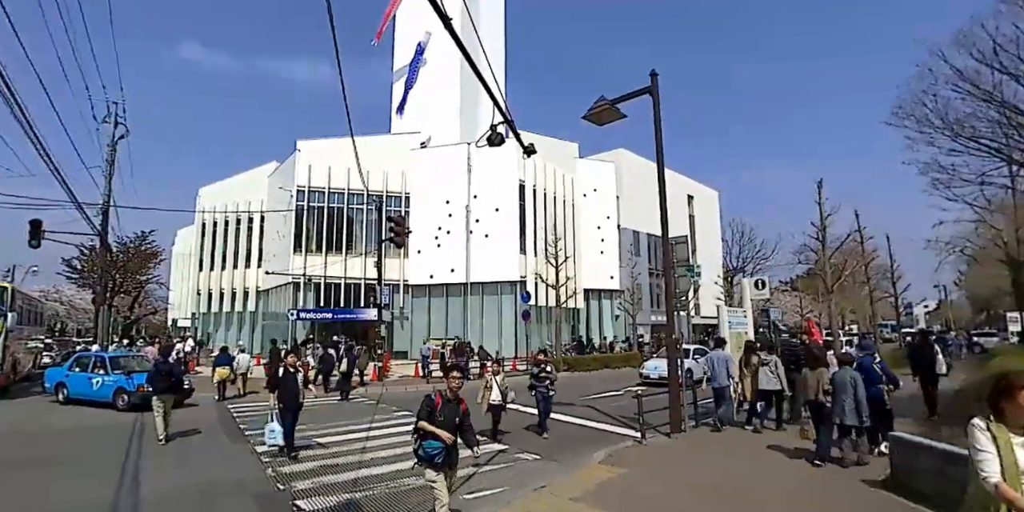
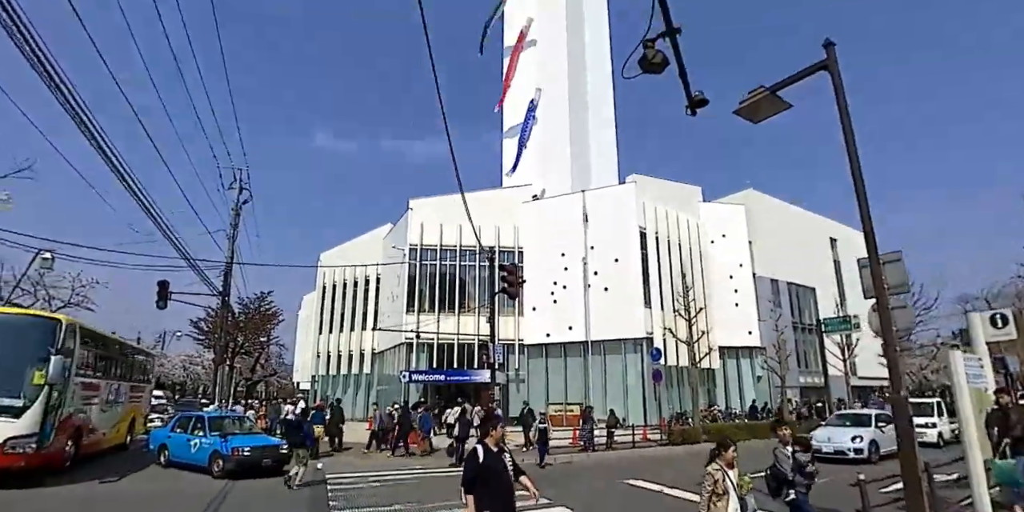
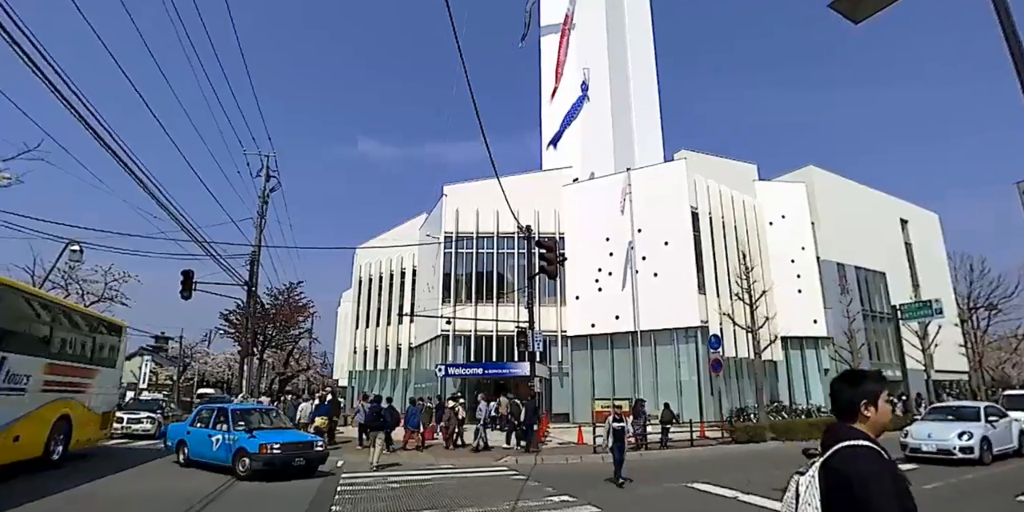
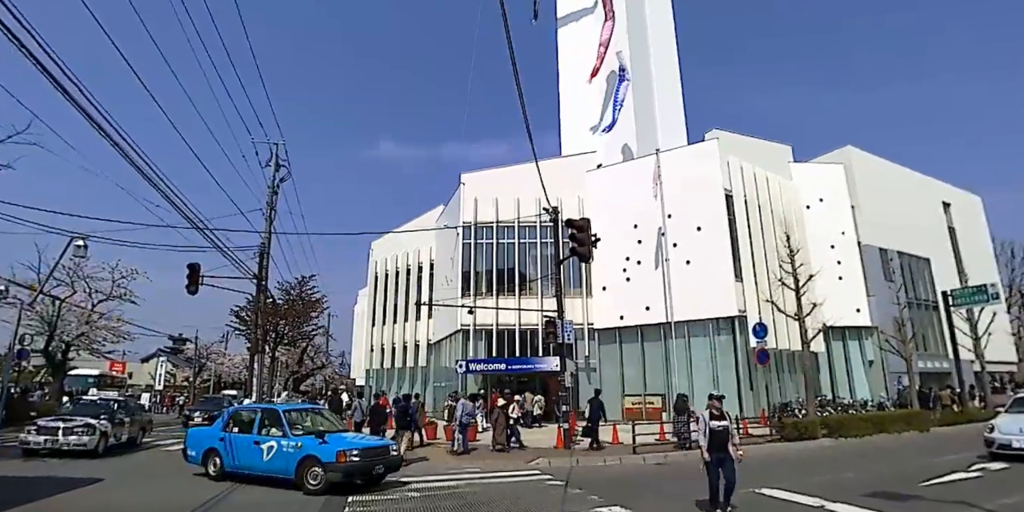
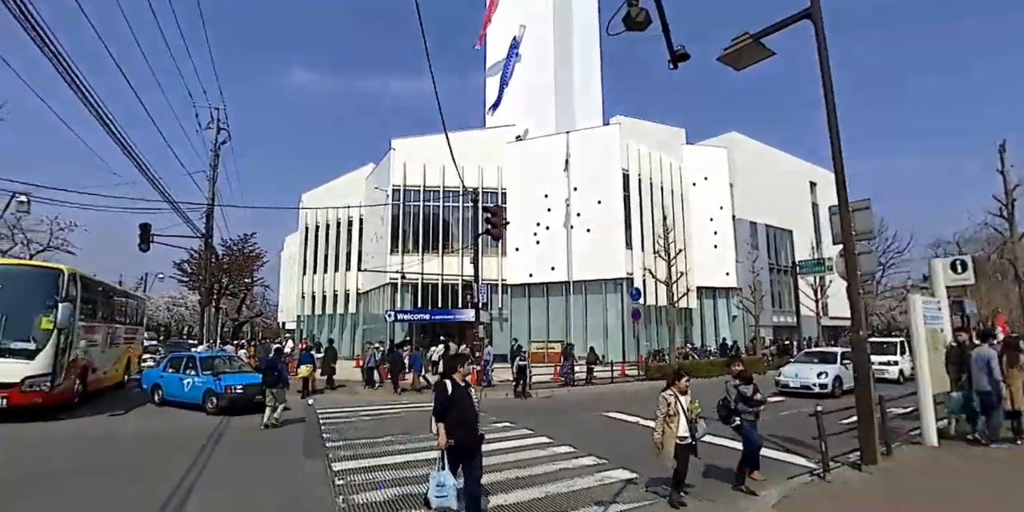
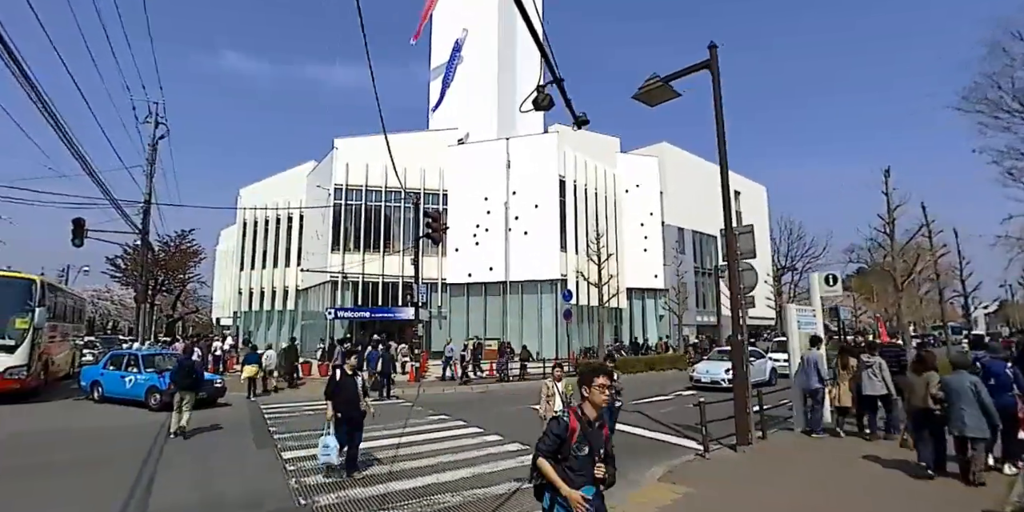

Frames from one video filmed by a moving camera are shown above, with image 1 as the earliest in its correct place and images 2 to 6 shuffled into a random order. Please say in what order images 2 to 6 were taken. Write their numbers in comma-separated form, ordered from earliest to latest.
6, 5, 2, 3, 4
